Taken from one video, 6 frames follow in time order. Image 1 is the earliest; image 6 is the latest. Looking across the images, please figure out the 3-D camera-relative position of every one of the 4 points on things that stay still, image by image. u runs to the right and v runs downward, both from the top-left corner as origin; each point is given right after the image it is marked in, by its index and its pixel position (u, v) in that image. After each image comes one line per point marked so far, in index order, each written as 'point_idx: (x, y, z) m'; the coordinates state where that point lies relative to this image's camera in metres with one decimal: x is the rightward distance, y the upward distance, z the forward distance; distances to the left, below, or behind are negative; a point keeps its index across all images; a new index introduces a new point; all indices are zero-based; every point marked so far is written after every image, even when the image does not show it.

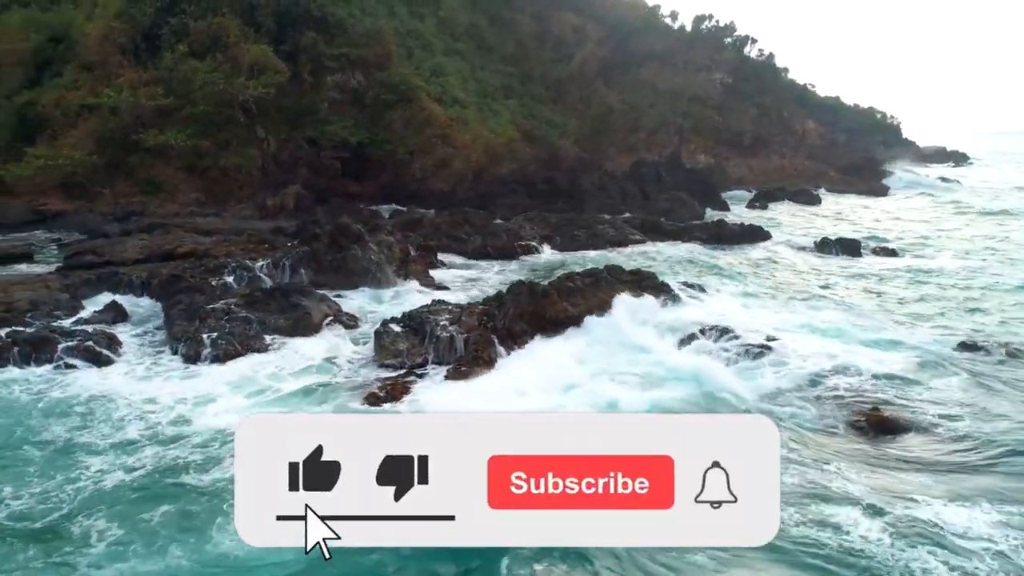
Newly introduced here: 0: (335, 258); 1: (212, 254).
0: (-4.2, +0.7, +18.1) m
1: (-7.4, +0.8, +18.7) m
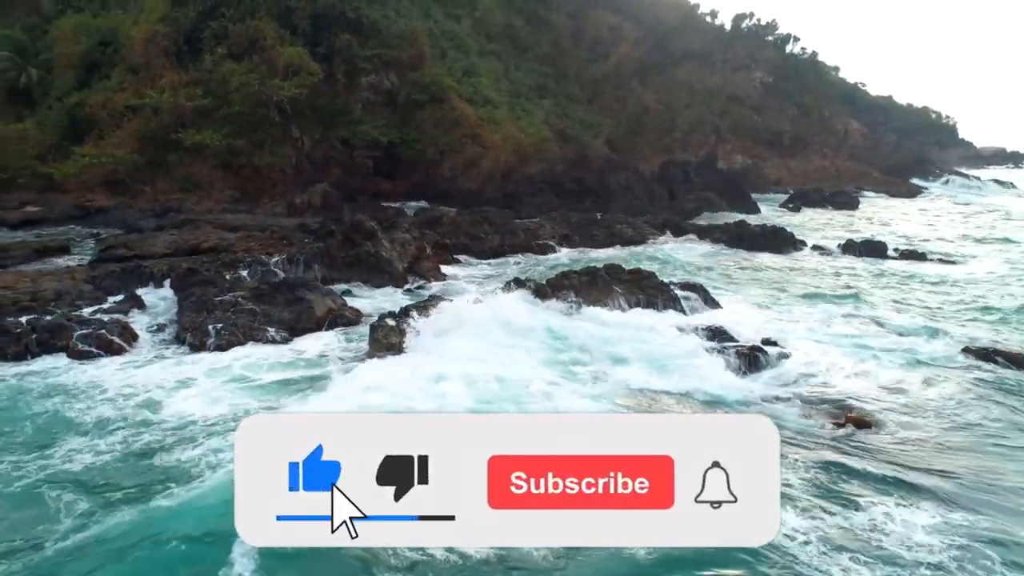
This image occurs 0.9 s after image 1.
0: (-4.0, +0.8, +18.6) m
1: (-7.2, +1.0, +19.4) m
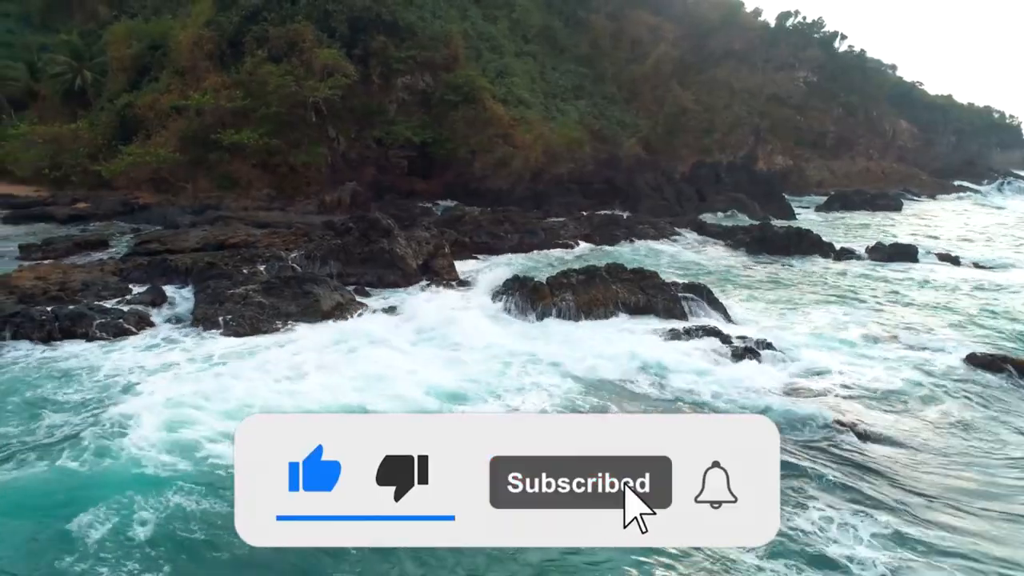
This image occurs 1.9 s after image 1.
0: (-3.7, +0.9, +19.1) m
1: (-6.8, +1.1, +20.1) m
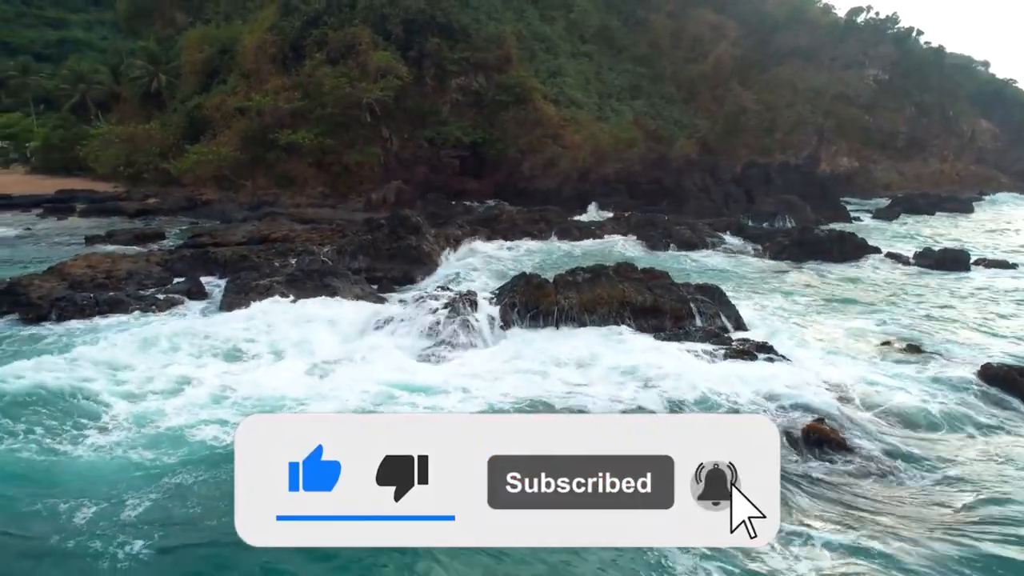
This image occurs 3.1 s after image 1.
0: (-3.1, +1.1, +19.7) m
1: (-6.0, +1.3, +21.0) m
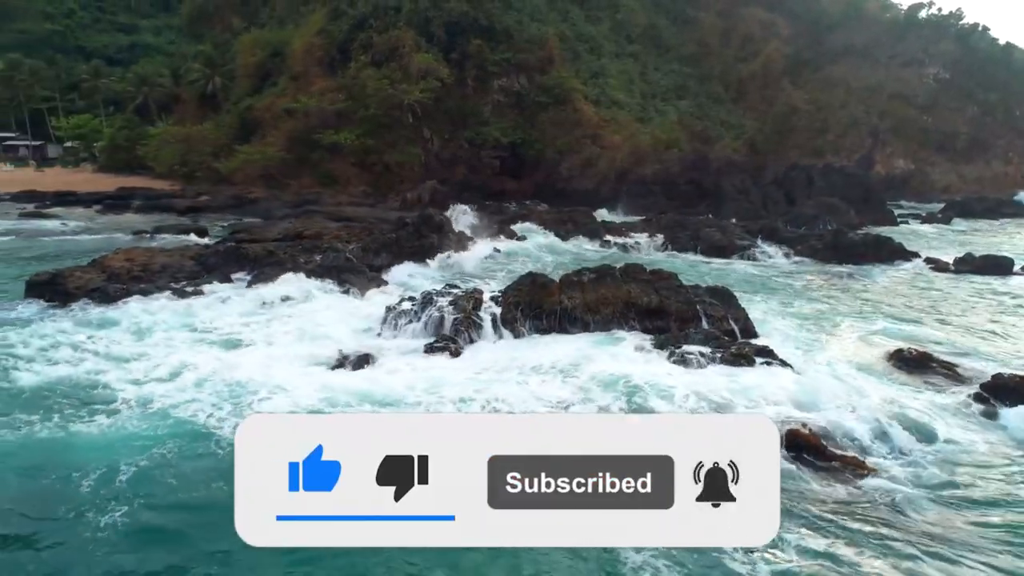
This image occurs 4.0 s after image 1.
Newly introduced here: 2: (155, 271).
0: (-2.6, +1.1, +20.0) m
1: (-5.4, +1.5, +21.6) m
2: (-8.7, +0.4, +18.5) m
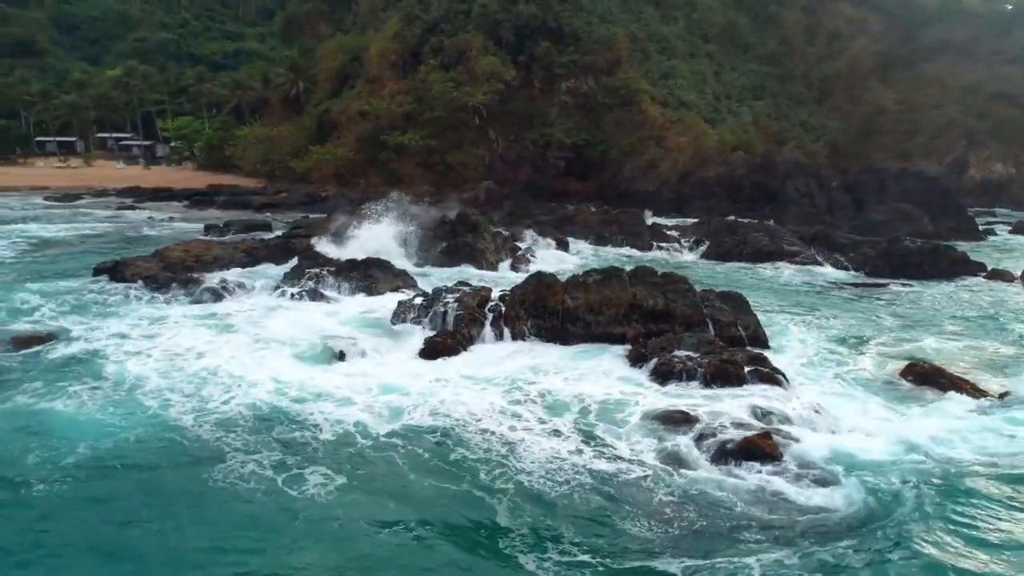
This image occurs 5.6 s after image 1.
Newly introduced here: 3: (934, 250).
0: (-1.7, +1.2, +20.5) m
1: (-4.2, +1.6, +22.5) m
2: (-8.0, +0.7, +19.9) m
3: (+11.0, +1.0, +19.9) m
